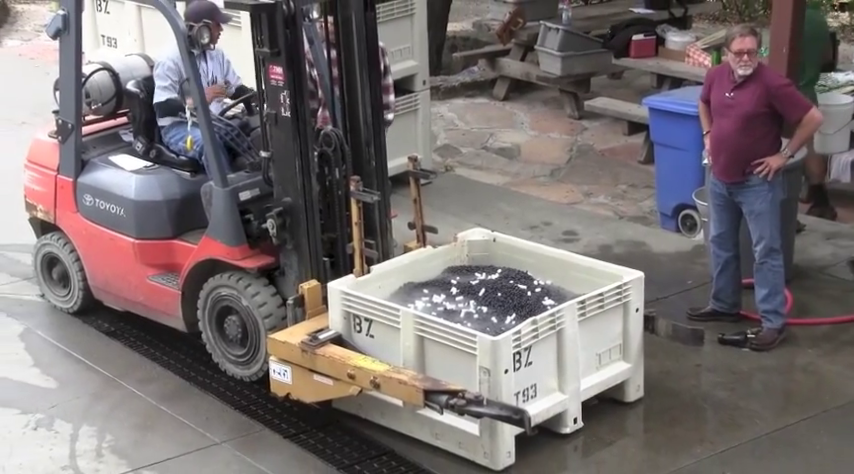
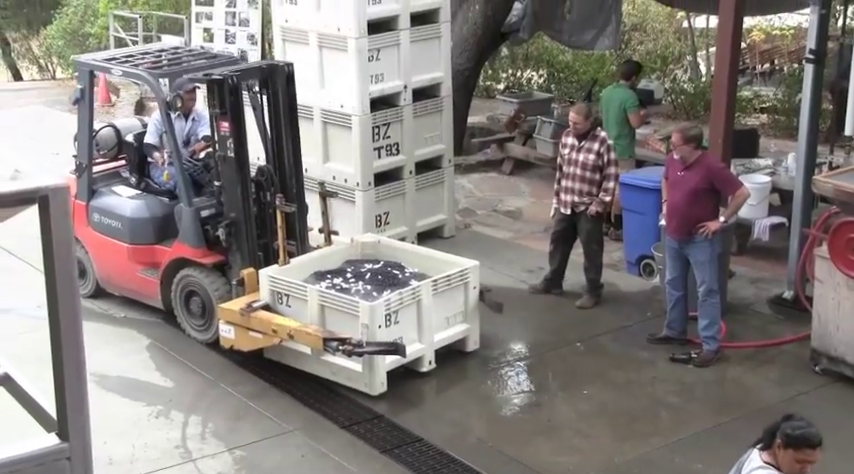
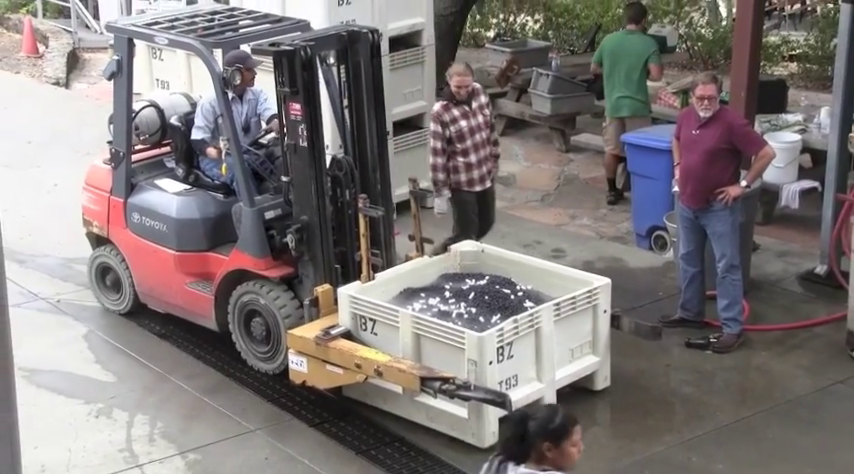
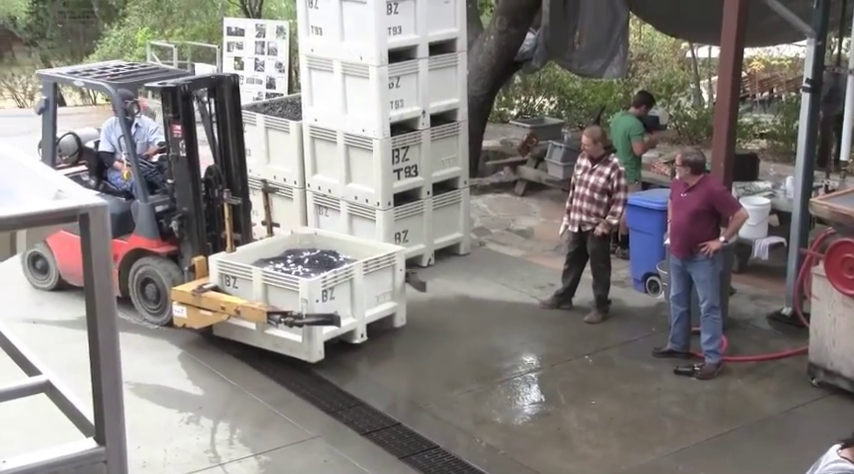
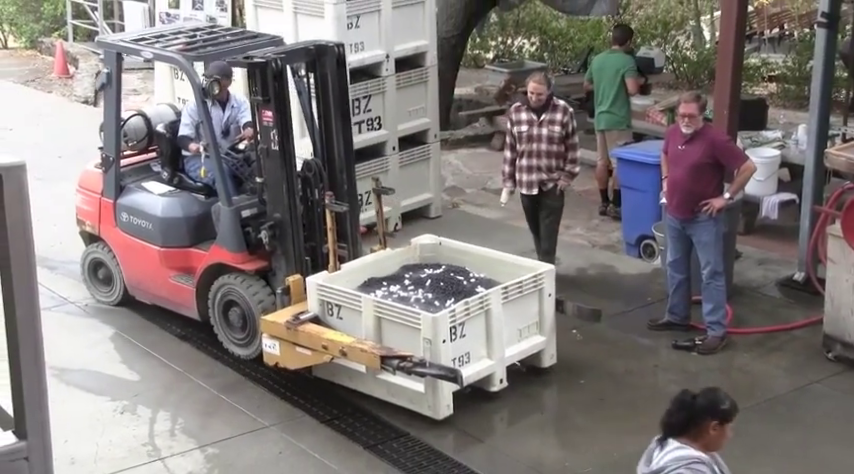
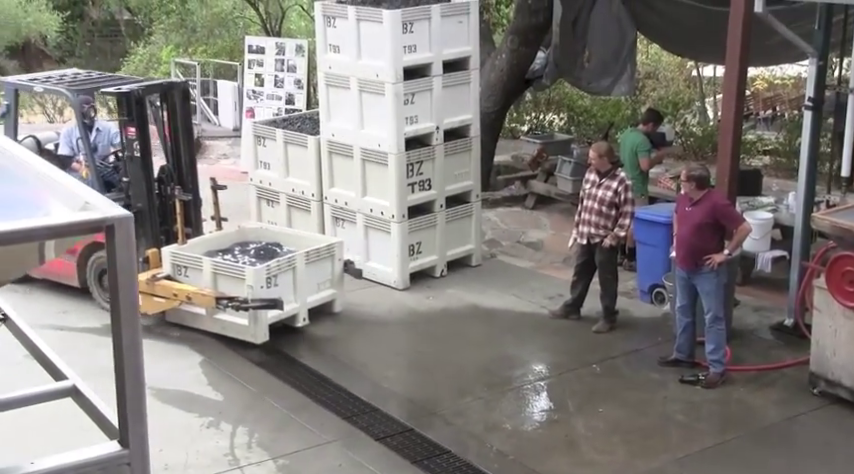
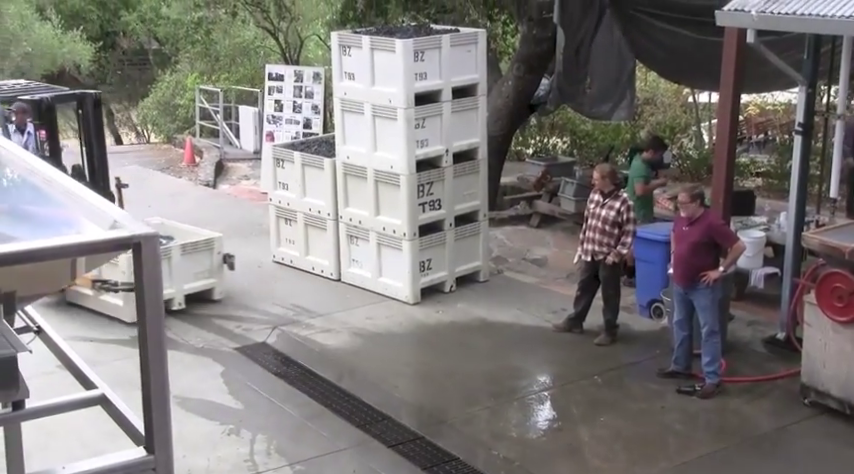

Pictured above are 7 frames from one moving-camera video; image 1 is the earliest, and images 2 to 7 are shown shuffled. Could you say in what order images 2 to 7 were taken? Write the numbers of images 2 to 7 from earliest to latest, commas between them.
3, 5, 2, 4, 6, 7
